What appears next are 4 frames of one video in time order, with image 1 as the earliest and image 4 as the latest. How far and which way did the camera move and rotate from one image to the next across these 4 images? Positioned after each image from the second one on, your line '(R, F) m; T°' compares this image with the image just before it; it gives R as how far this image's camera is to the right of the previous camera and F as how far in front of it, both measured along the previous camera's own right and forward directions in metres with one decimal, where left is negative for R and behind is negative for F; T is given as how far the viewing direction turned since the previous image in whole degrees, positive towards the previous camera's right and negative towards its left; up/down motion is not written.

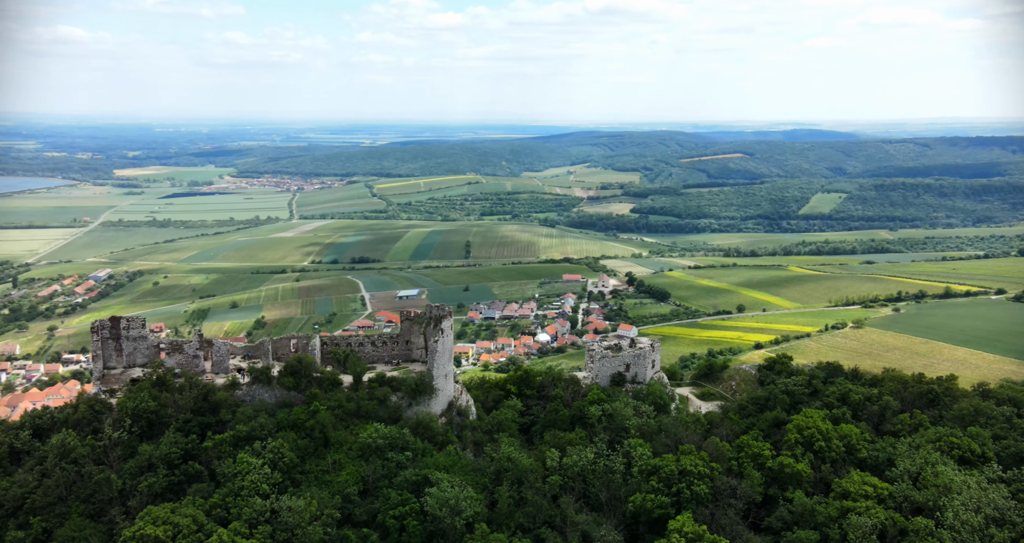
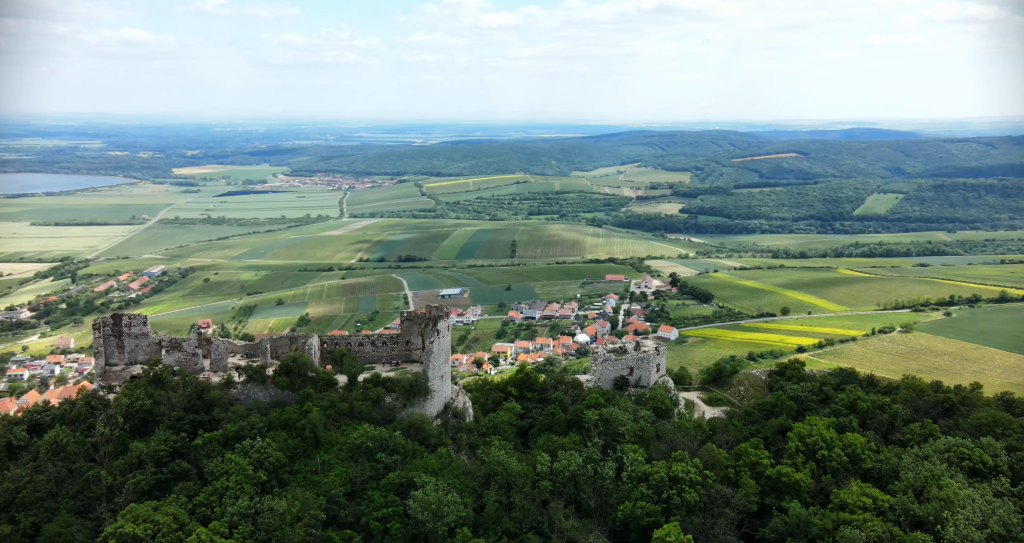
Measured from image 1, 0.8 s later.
(+1.0, +0.3) m; -2°
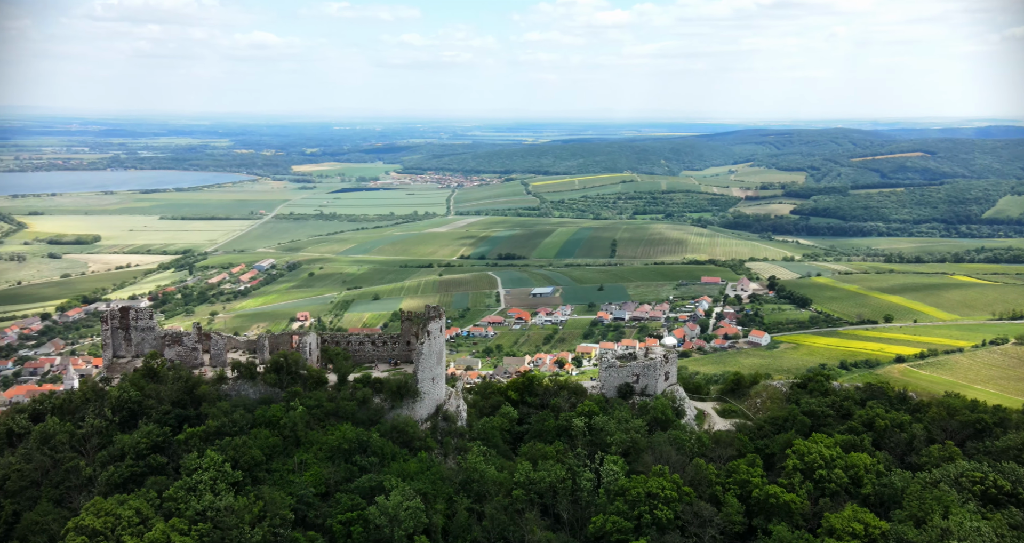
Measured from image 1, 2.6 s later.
(+2.1, +0.6) m; -5°
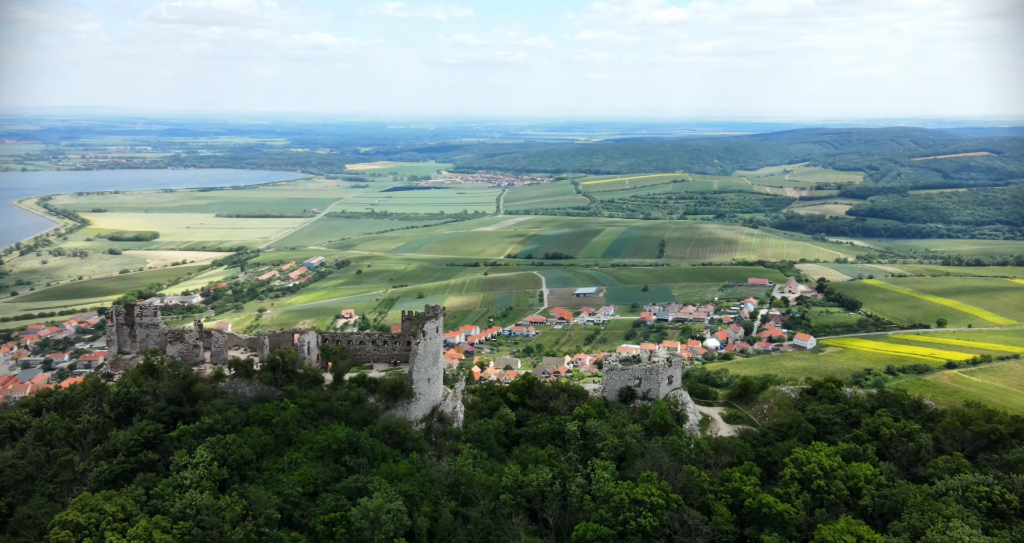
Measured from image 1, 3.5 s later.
(+1.0, +0.2) m; -2°
